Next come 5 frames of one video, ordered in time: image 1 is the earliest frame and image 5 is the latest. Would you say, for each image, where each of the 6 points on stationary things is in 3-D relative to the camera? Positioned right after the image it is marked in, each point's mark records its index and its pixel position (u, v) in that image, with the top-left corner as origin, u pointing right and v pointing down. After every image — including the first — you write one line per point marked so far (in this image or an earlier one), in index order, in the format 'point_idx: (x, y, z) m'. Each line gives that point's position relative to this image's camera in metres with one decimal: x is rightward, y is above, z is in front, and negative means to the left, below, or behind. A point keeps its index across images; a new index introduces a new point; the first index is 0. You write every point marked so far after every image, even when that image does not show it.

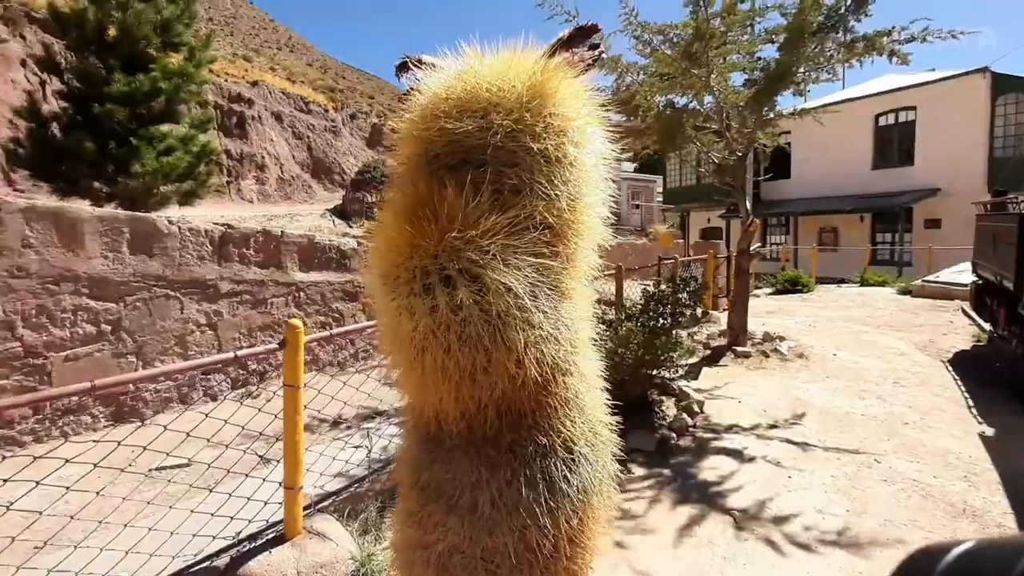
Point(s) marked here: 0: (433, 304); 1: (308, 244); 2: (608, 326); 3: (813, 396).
0: (-0.2, 0.0, +1.2) m
1: (-1.6, +0.5, +4.9) m
2: (+0.8, -0.3, +5.0) m
3: (+2.6, -1.0, +5.1) m
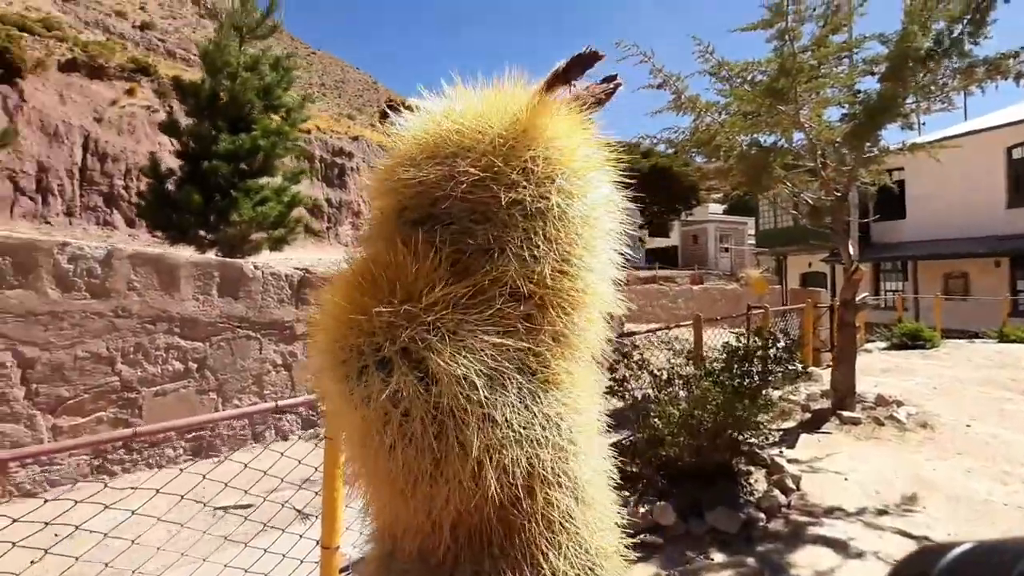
0: (-0.2, -0.2, +1.0) m
1: (-1.0, +0.1, +4.9) m
2: (+1.3, -0.7, +4.5) m
3: (+3.1, -1.4, +4.3) m
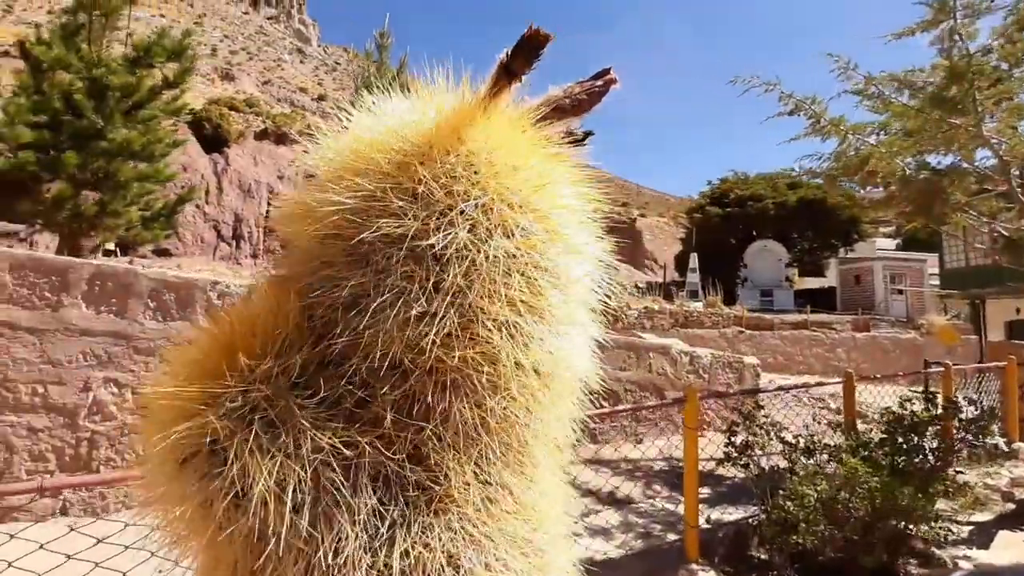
0: (-0.4, -0.3, +0.7) m
1: (-0.2, -0.3, +4.7) m
2: (+2.0, -1.1, +3.7) m
3: (+3.7, -1.7, +3.0) m
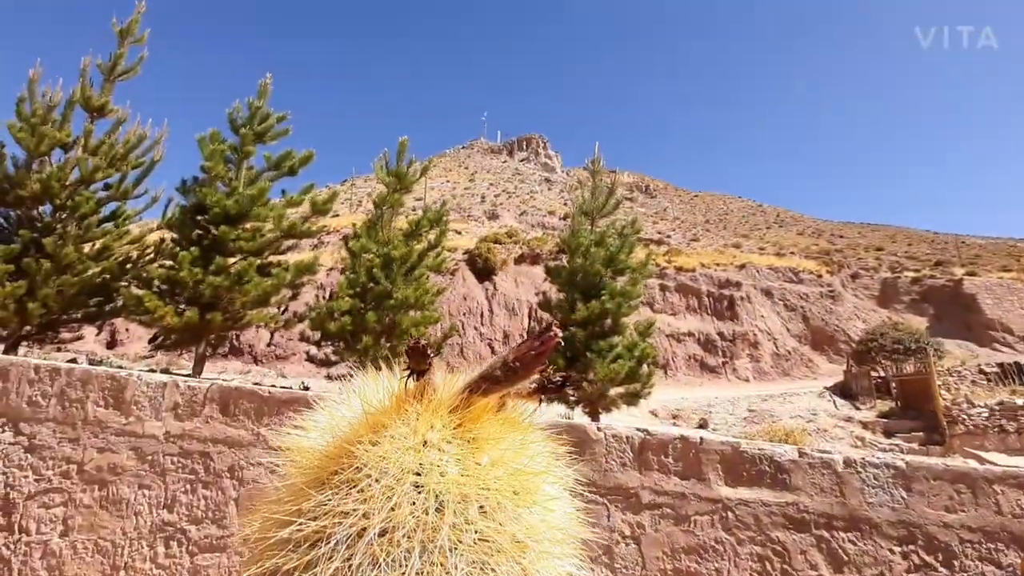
0: (-0.6, -0.7, +0.6) m
1: (+1.5, -1.1, +3.9) m
2: (+3.0, -1.4, +1.9) m
3: (+4.2, -1.7, +0.4) m
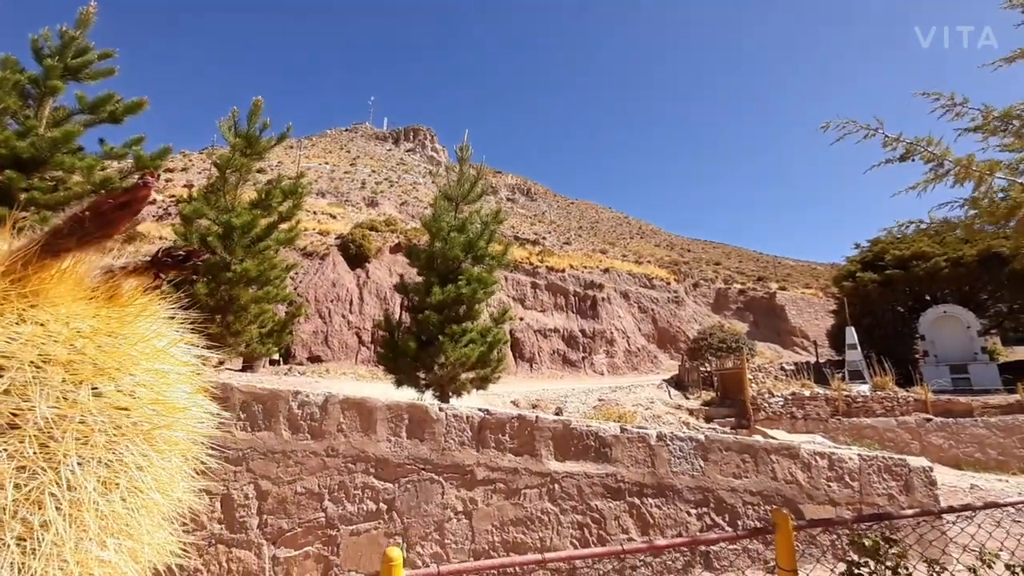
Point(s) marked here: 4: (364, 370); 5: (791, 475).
0: (-1.0, -0.5, +0.6) m
1: (+0.4, -1.0, +4.2) m
2: (+2.2, -1.4, +2.6) m
3: (+3.6, -1.8, +1.3) m
4: (-4.6, -2.6, +18.5) m
5: (+2.0, -1.4, +4.3) m
